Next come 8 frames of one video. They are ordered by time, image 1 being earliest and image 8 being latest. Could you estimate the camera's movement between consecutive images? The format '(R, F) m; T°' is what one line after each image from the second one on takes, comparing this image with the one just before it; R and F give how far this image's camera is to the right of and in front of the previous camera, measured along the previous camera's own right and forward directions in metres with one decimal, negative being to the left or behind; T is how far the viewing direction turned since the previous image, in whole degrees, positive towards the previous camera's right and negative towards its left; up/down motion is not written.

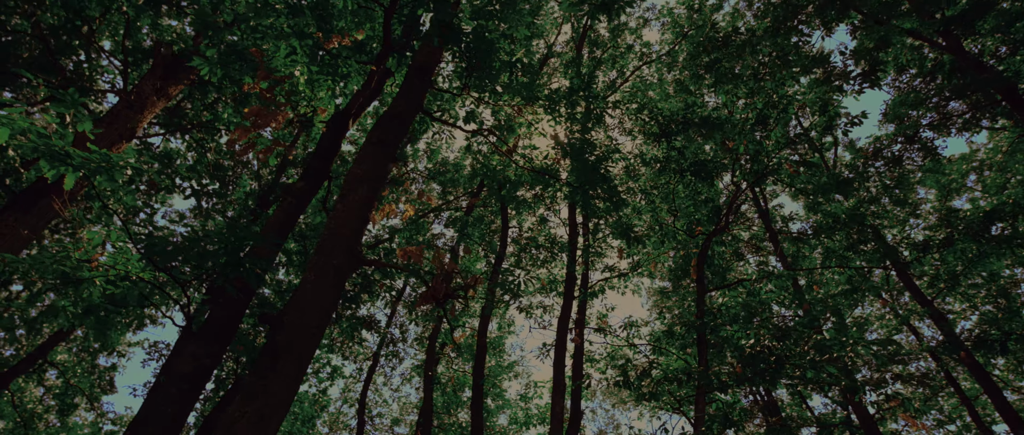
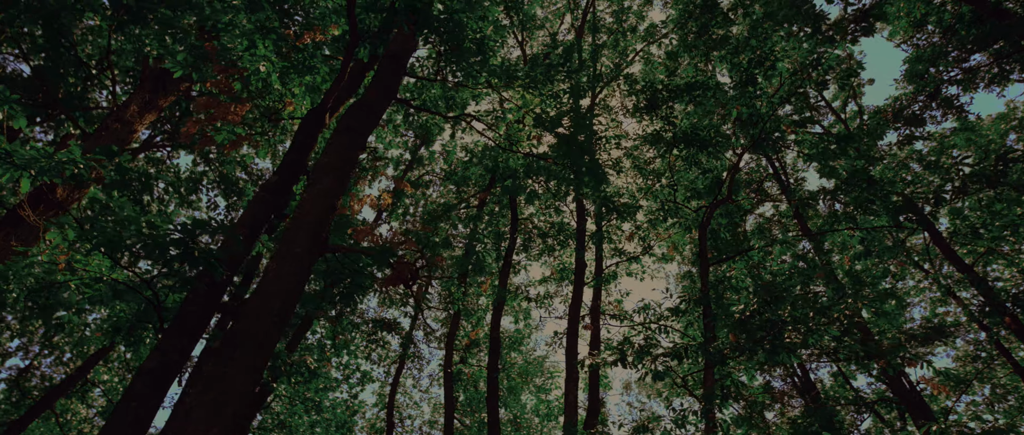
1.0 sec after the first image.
(+0.4, +0.1) m; -3°
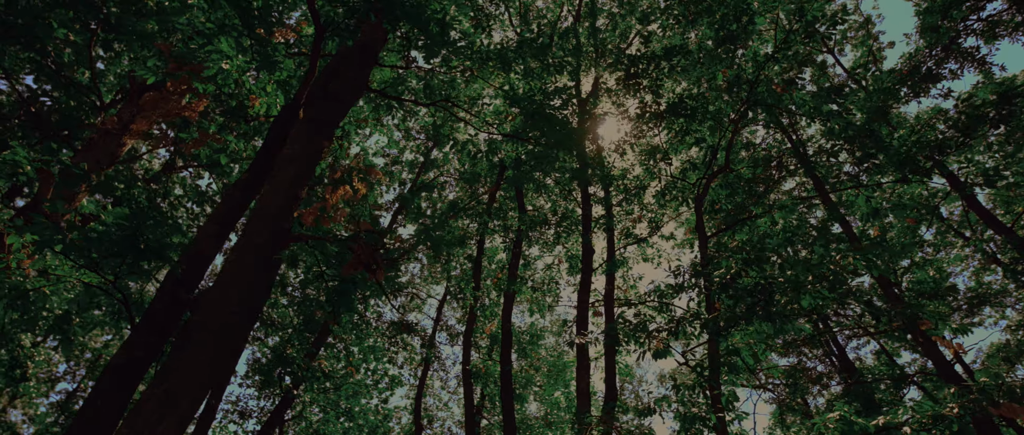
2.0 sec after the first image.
(+0.4, +0.1) m; -3°
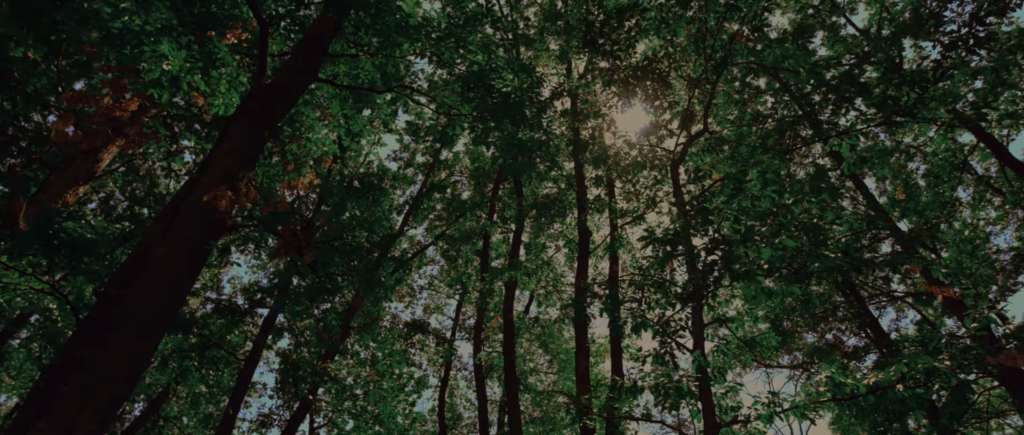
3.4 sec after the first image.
(+0.6, +0.1) m; -3°
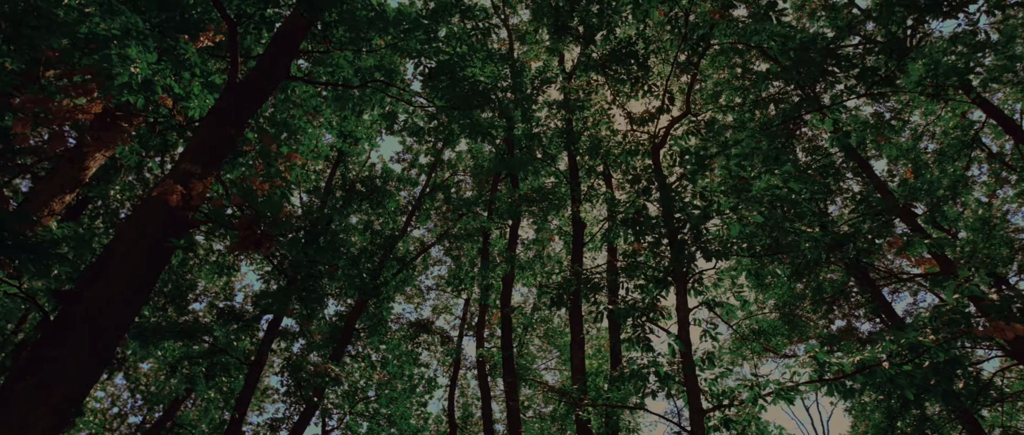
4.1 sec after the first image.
(+0.3, +0.1) m; -1°
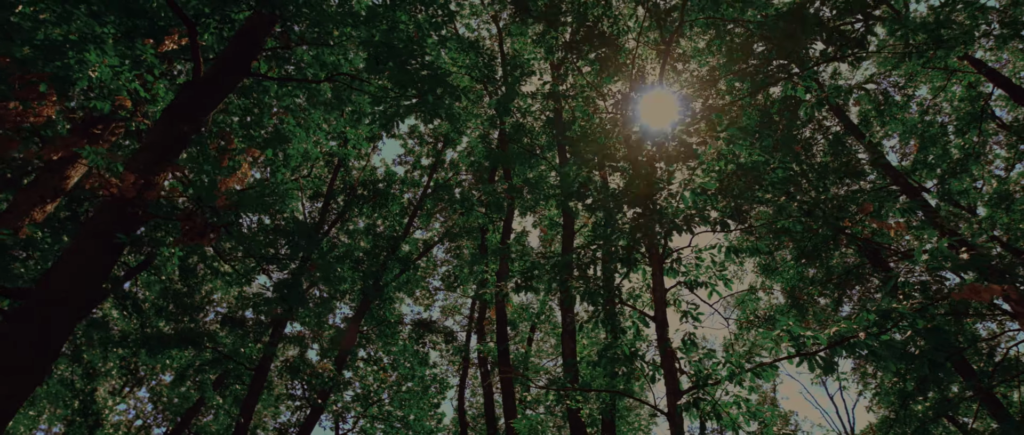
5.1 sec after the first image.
(+0.4, +0.1) m; -2°
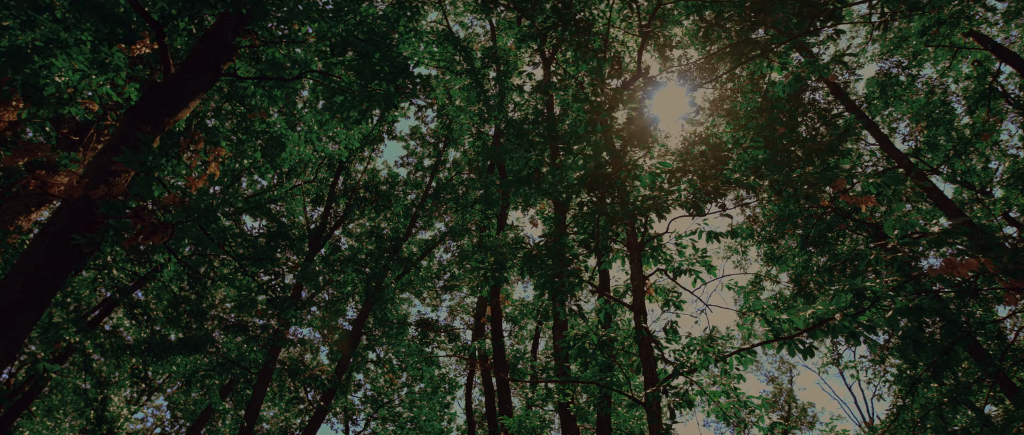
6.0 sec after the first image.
(+0.3, +0.1) m; -1°
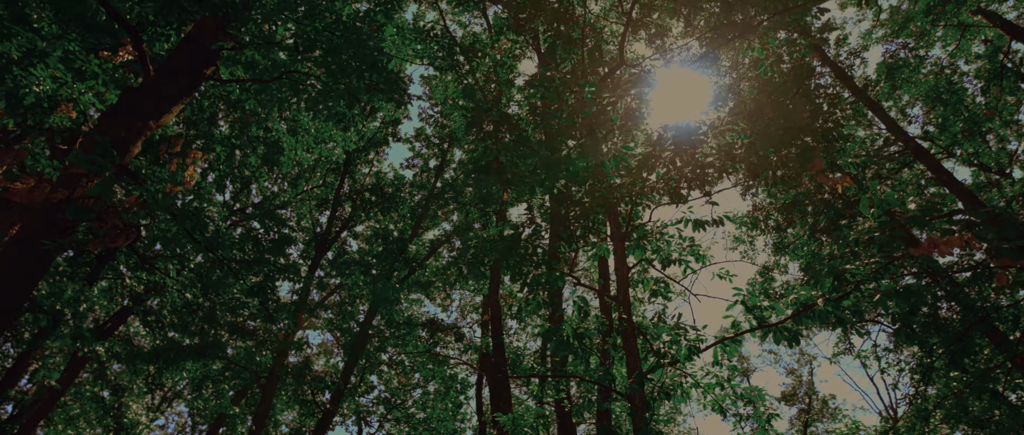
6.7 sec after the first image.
(+0.3, +0.1) m; -1°
